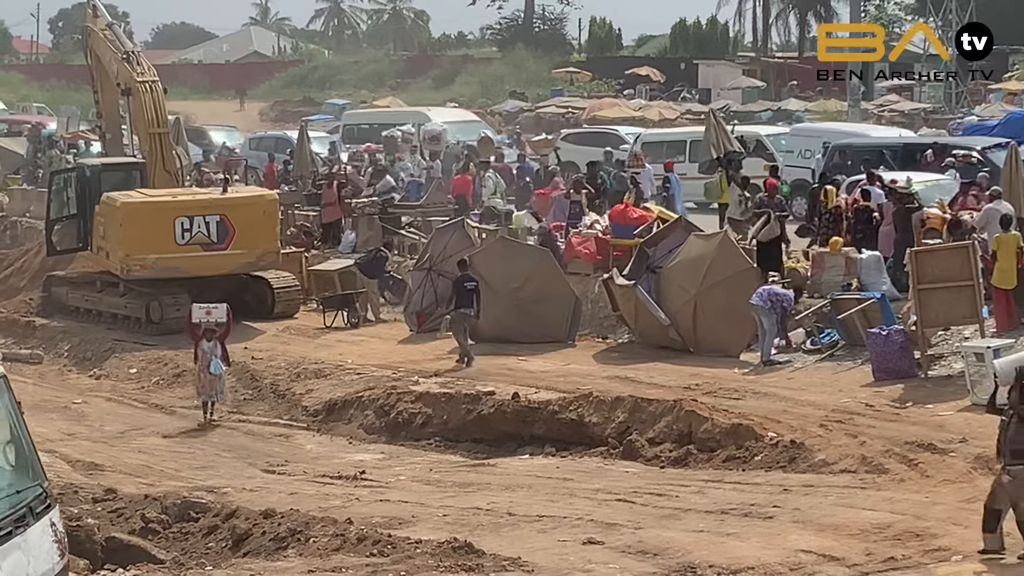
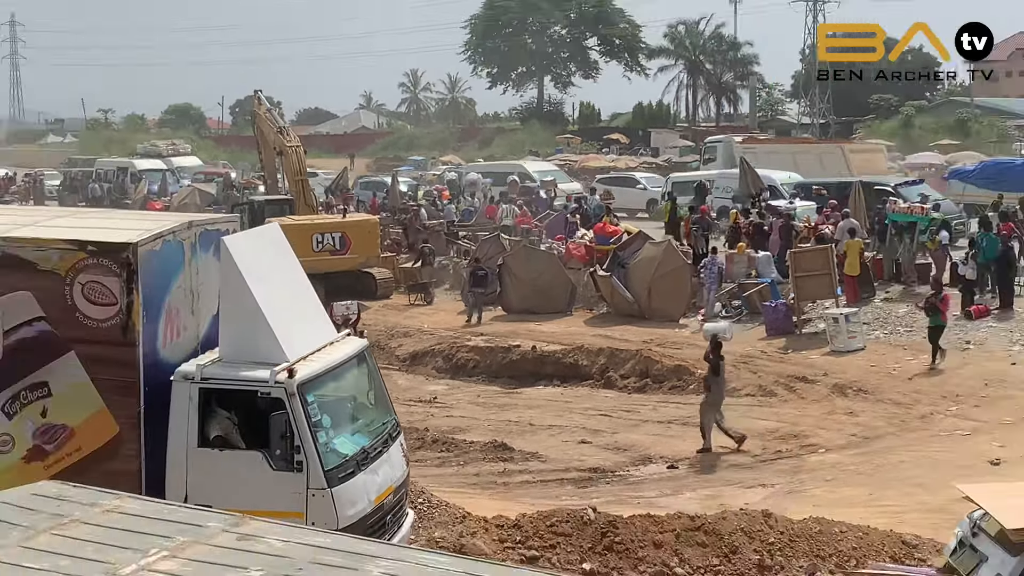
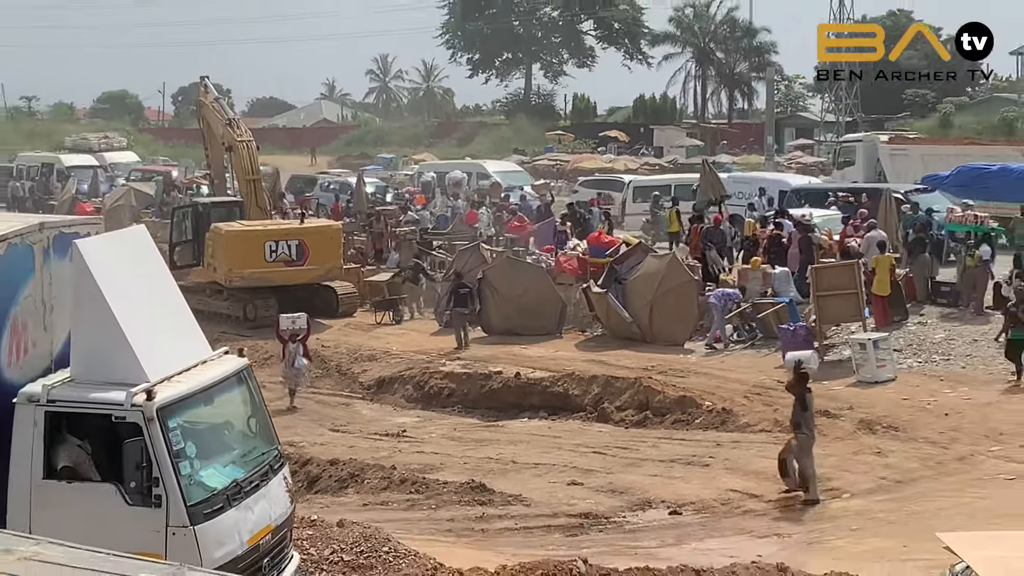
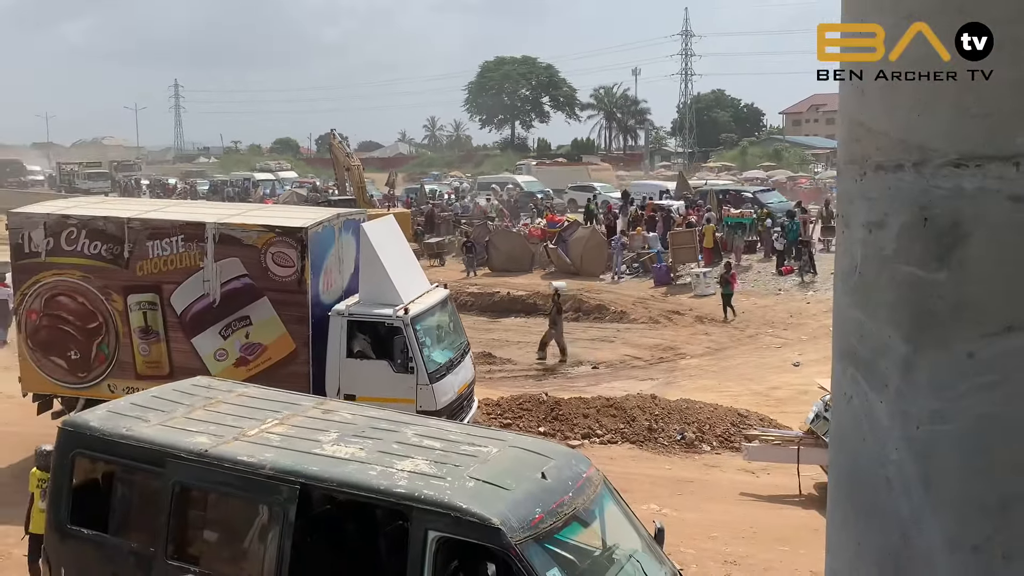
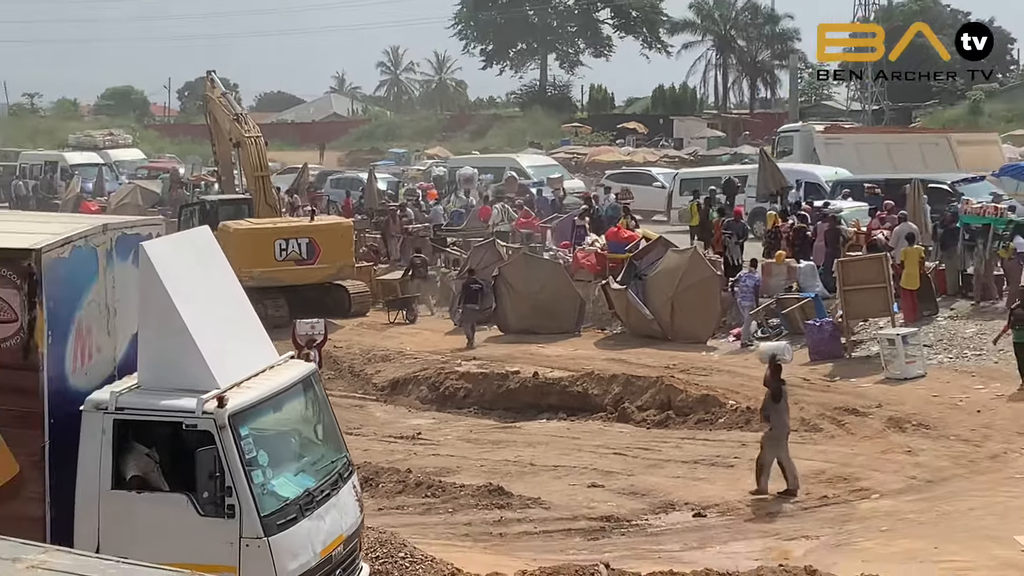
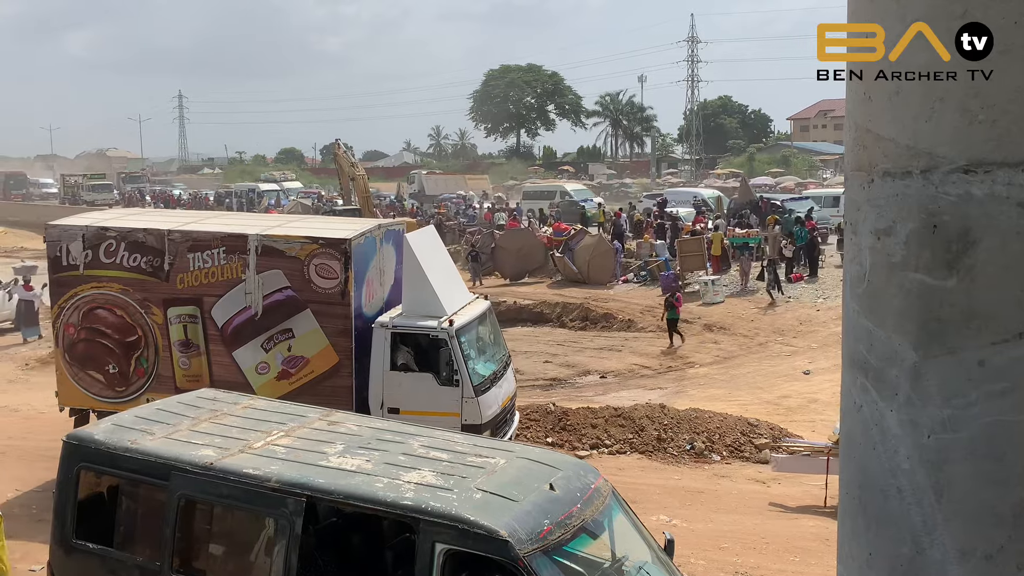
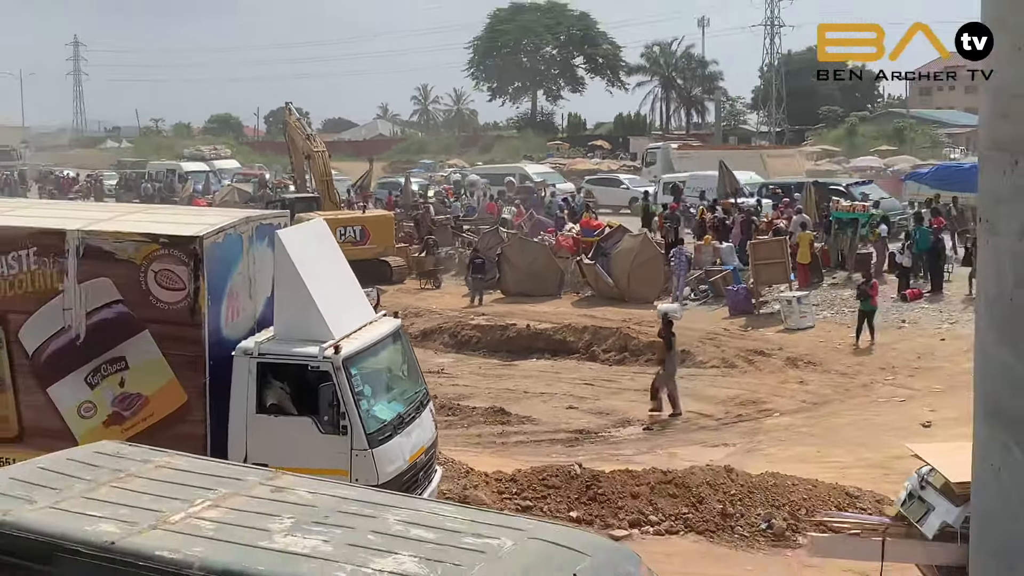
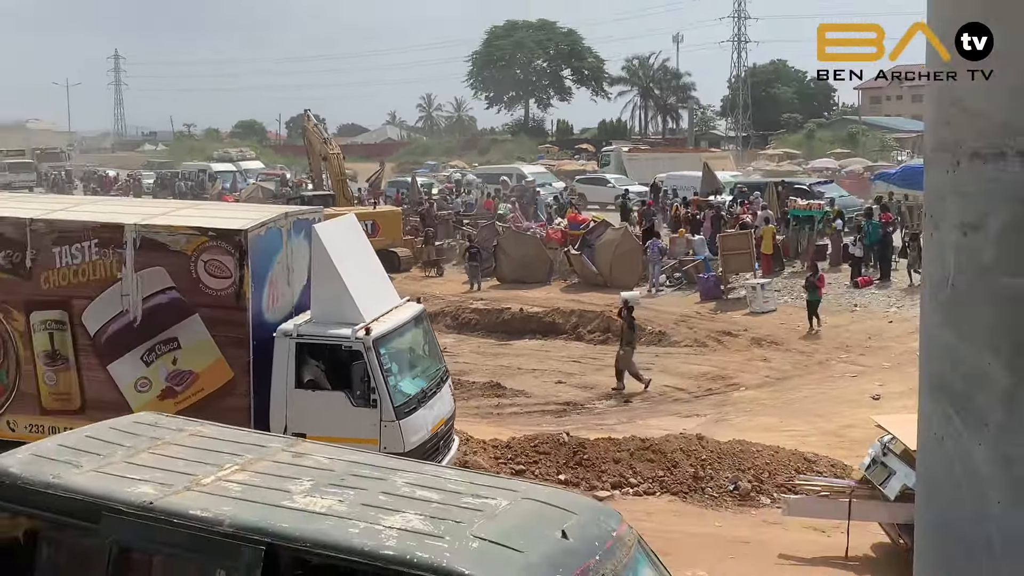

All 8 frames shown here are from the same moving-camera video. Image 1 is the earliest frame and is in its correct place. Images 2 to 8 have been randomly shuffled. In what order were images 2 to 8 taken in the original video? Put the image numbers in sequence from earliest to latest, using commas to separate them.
3, 5, 2, 7, 8, 4, 6
